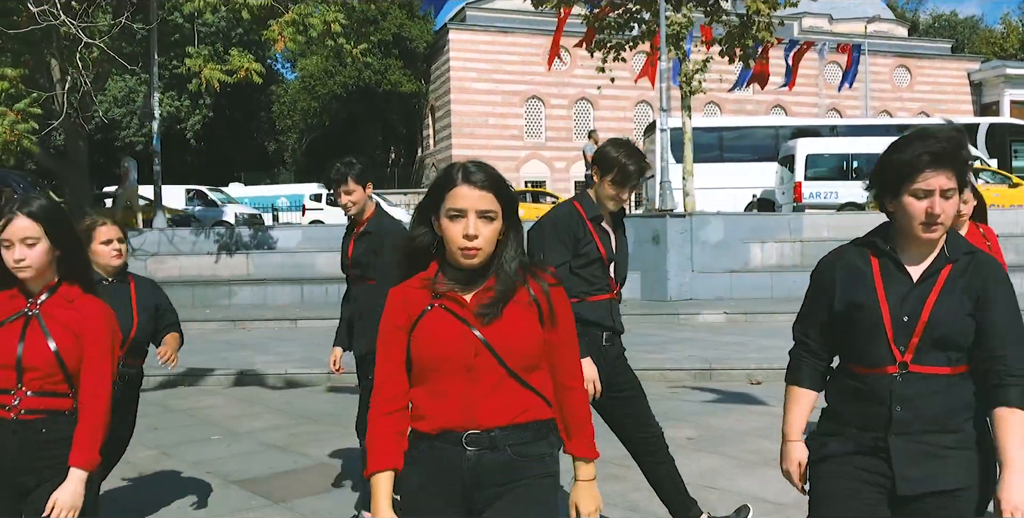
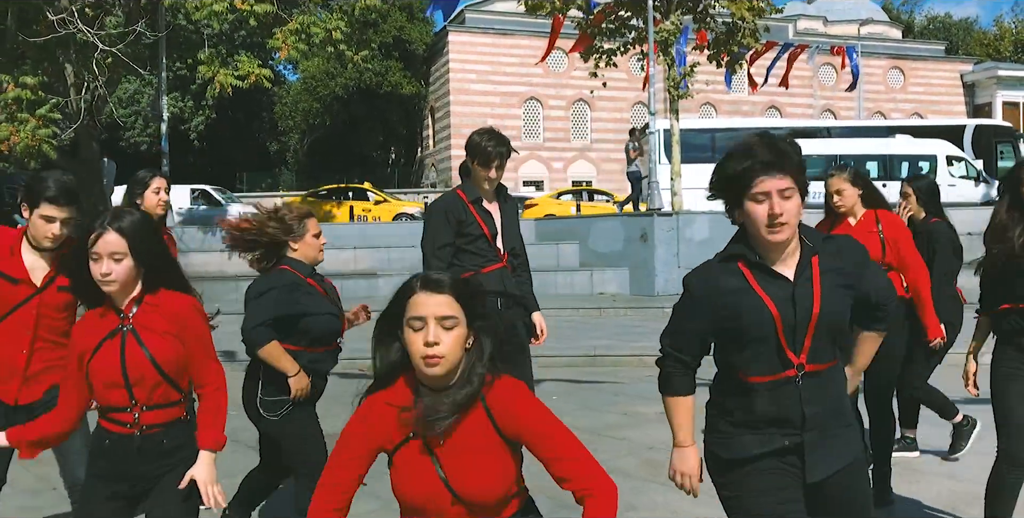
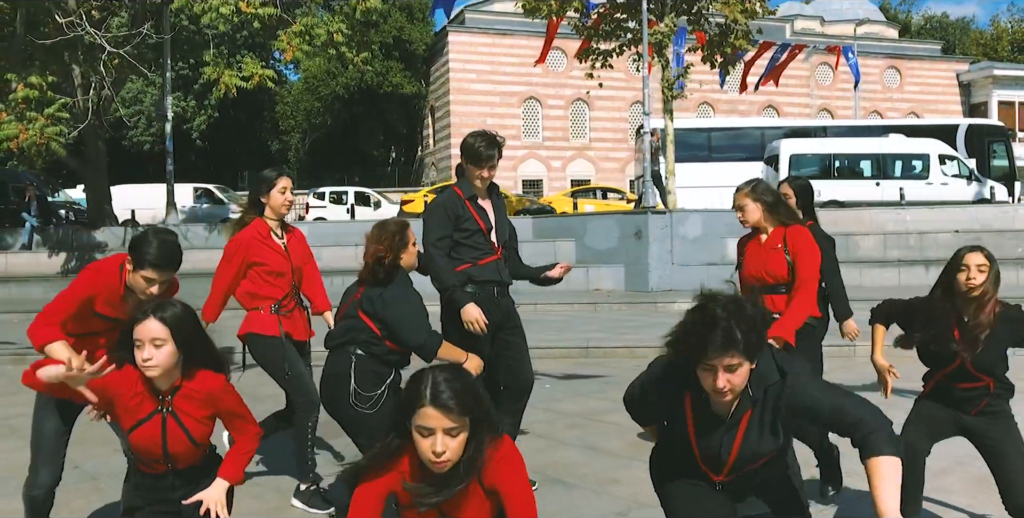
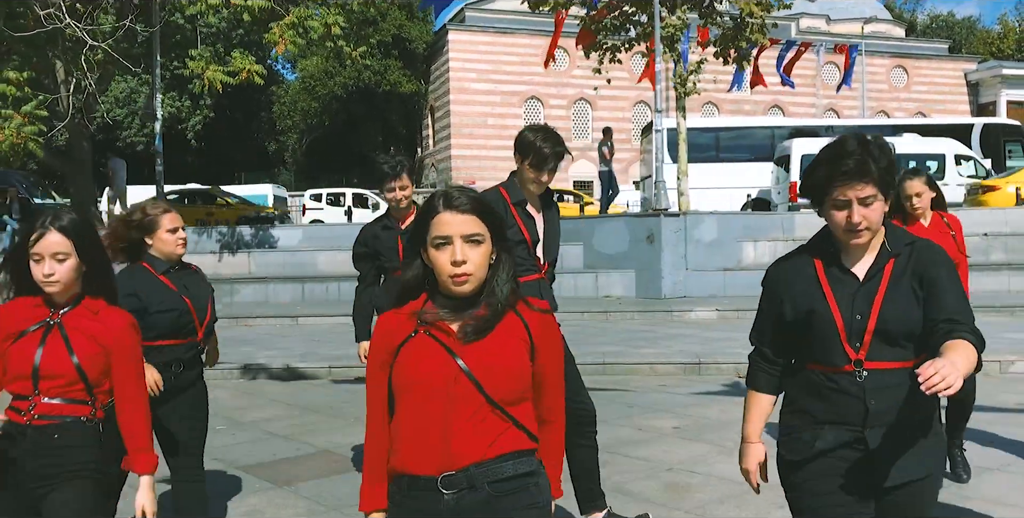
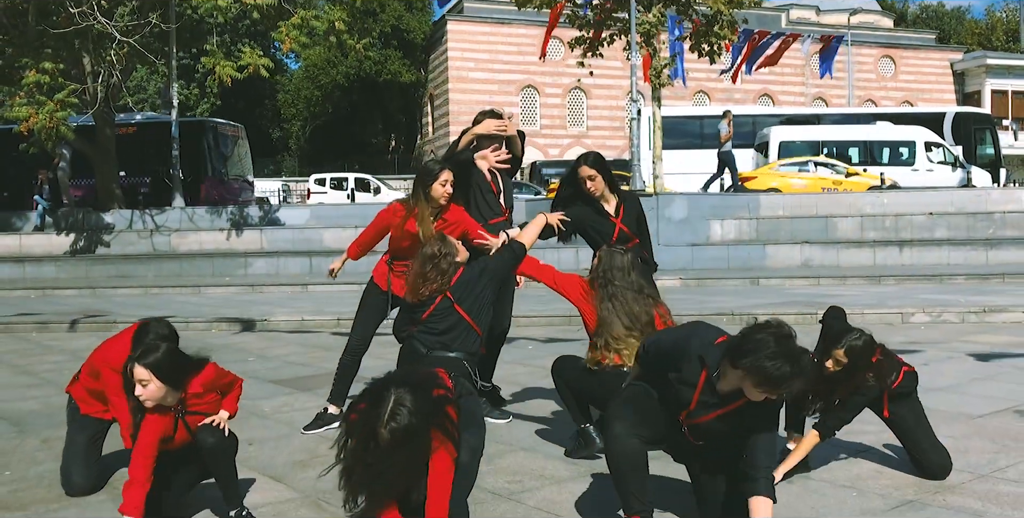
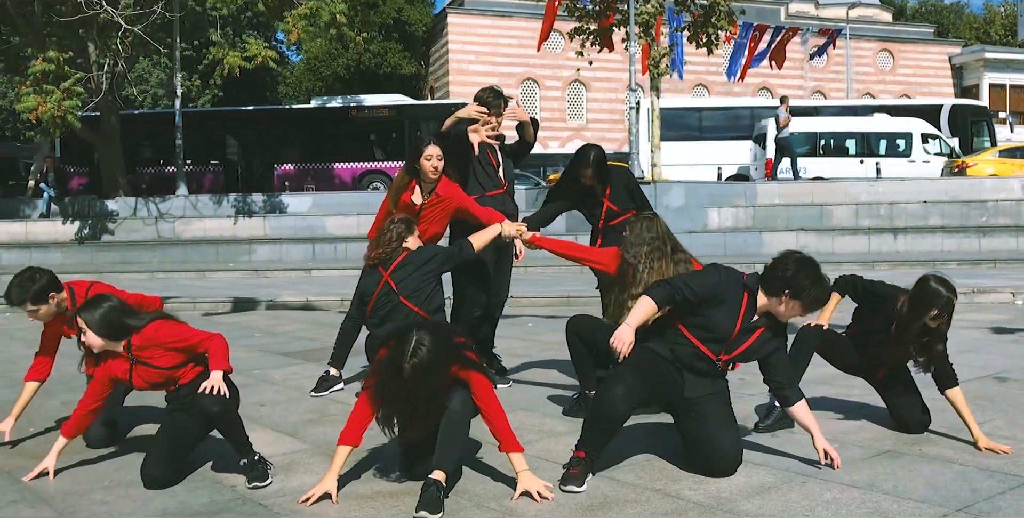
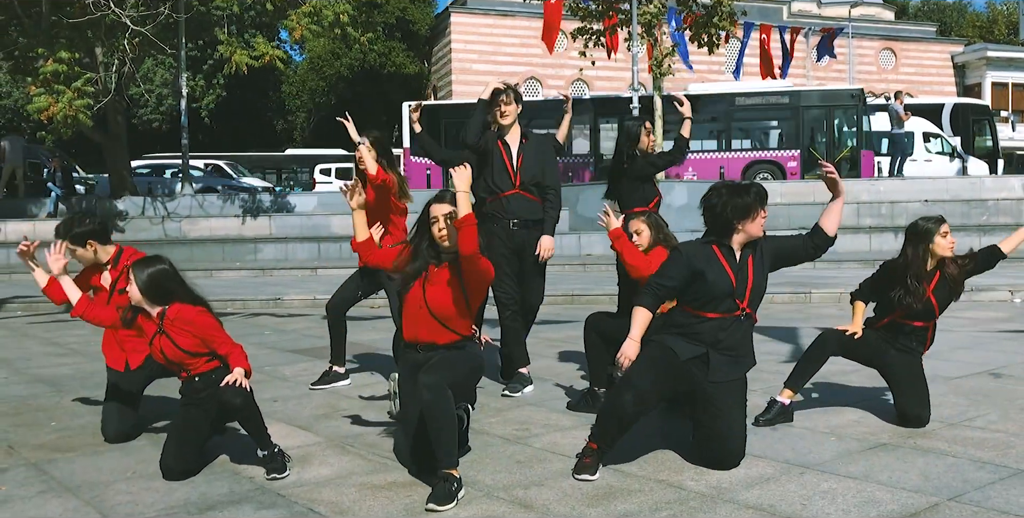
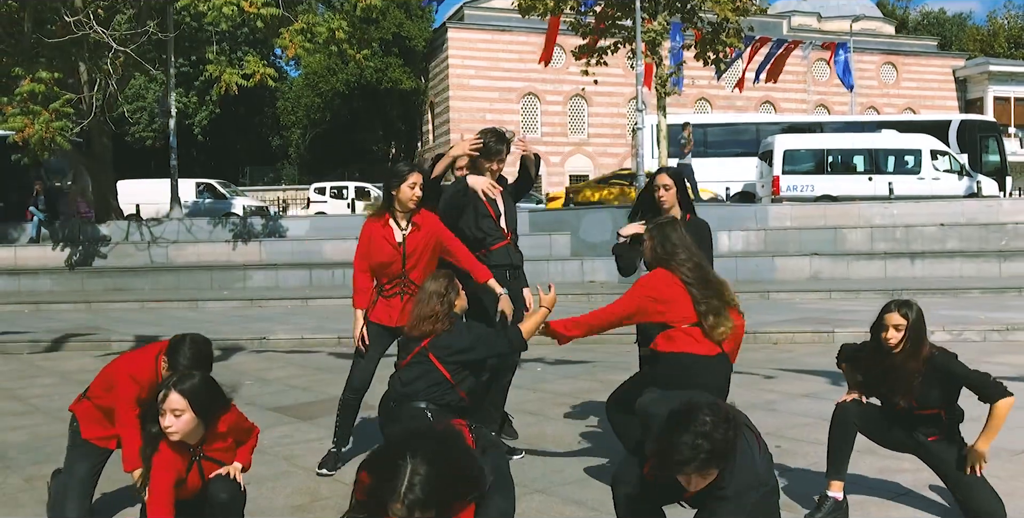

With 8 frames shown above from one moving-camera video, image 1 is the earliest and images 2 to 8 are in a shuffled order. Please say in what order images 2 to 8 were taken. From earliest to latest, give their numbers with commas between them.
4, 2, 3, 8, 5, 6, 7
